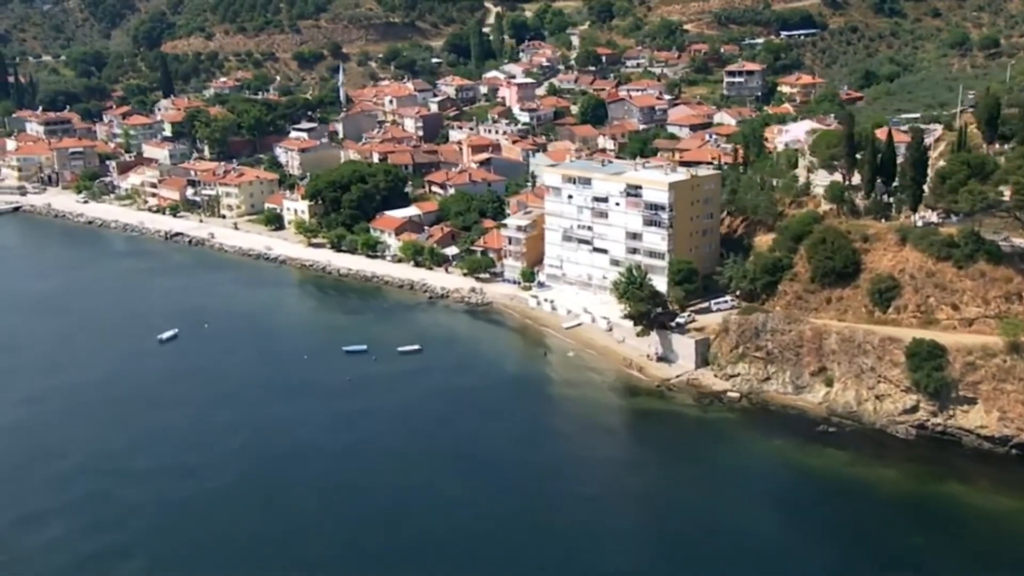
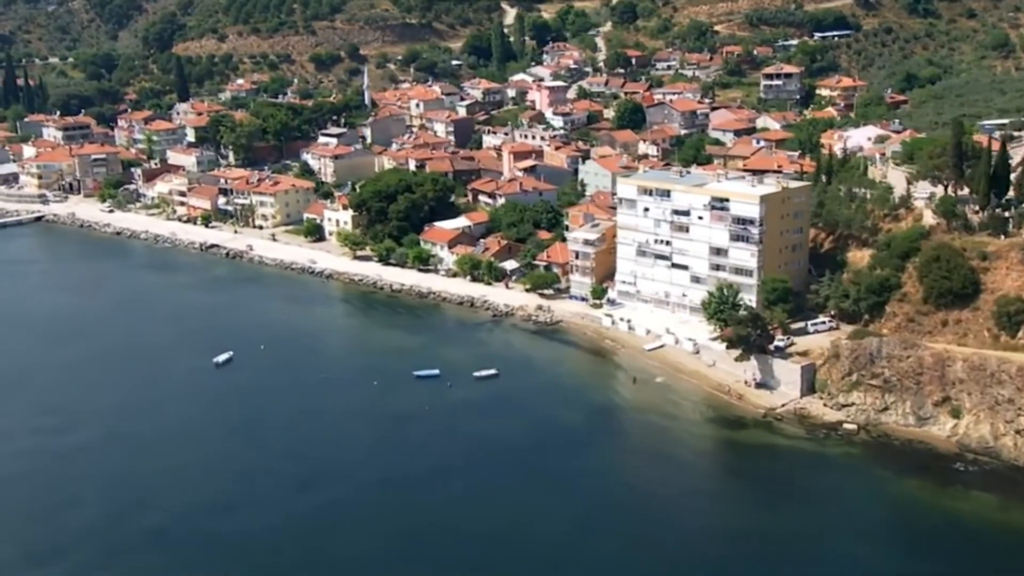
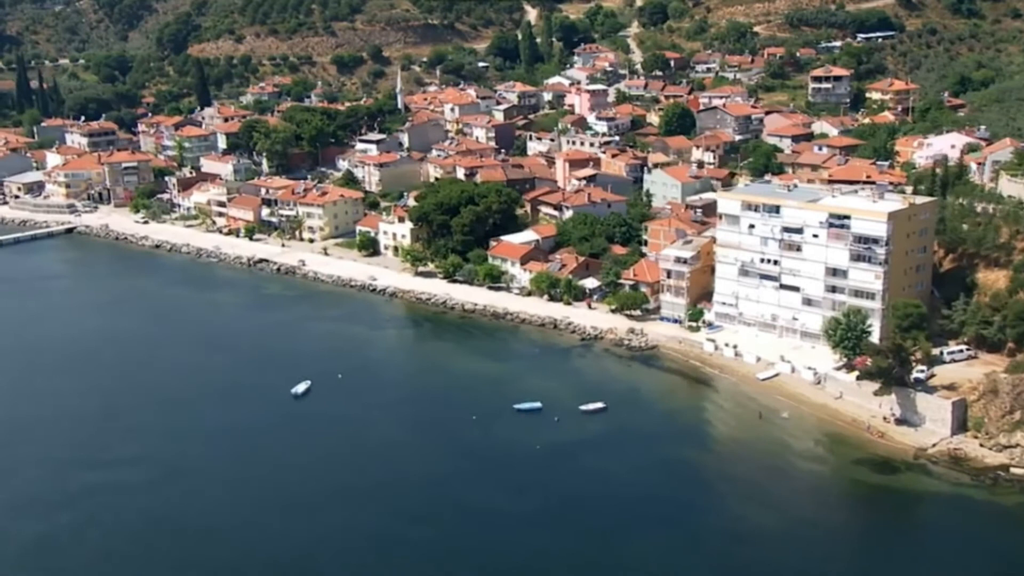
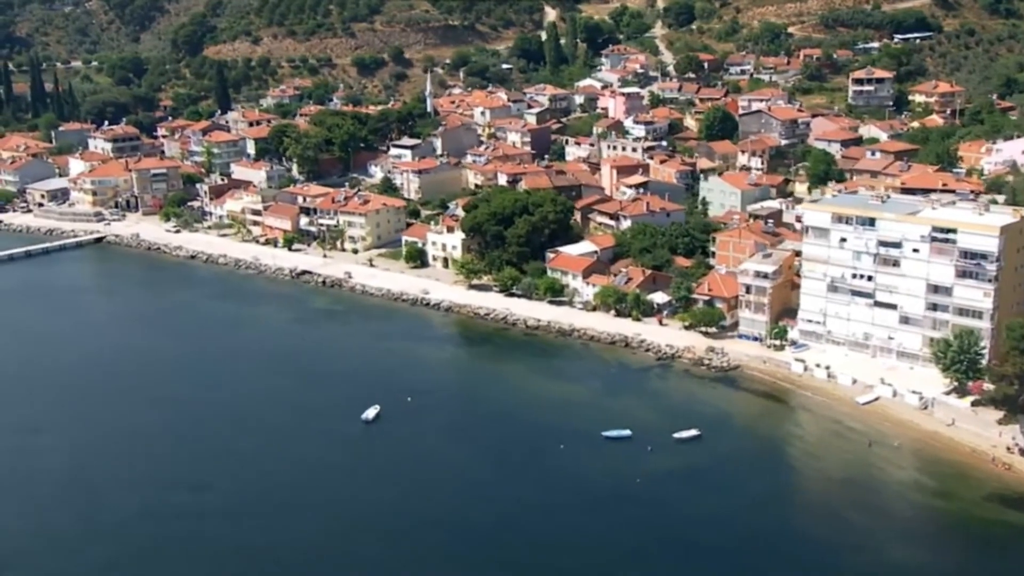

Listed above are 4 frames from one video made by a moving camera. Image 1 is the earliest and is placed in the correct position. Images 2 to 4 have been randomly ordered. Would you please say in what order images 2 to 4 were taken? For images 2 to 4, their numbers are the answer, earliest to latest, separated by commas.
2, 3, 4
